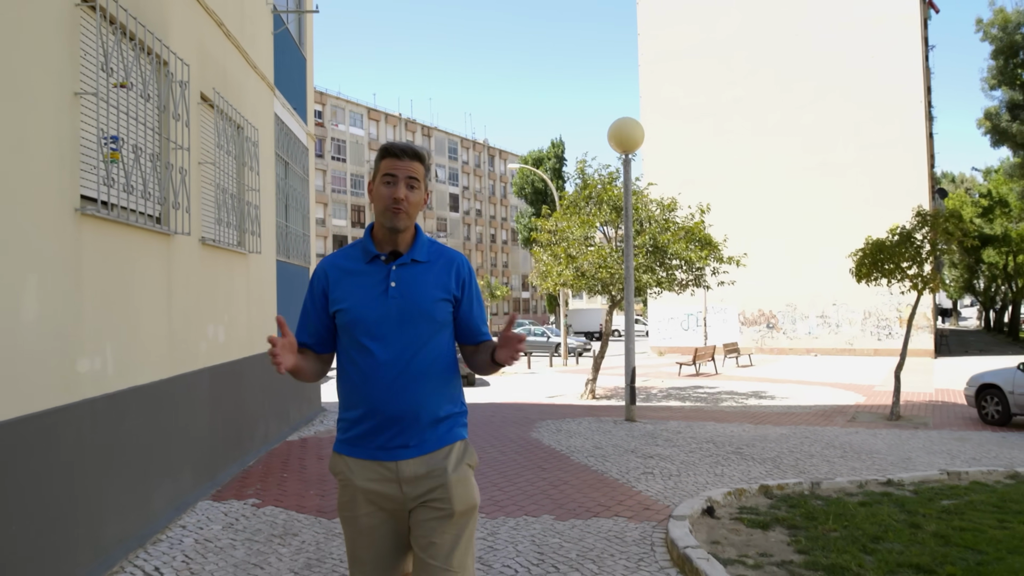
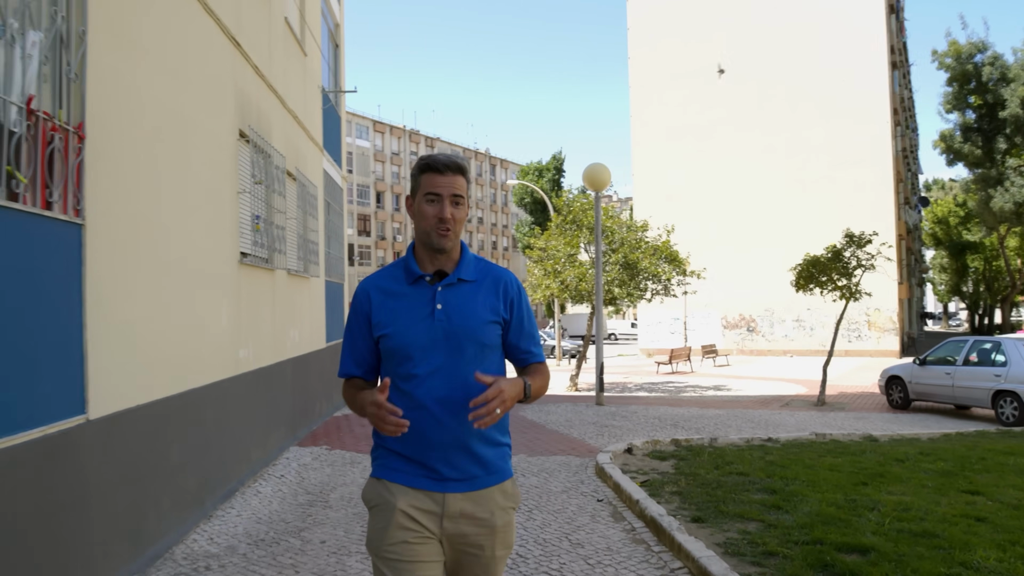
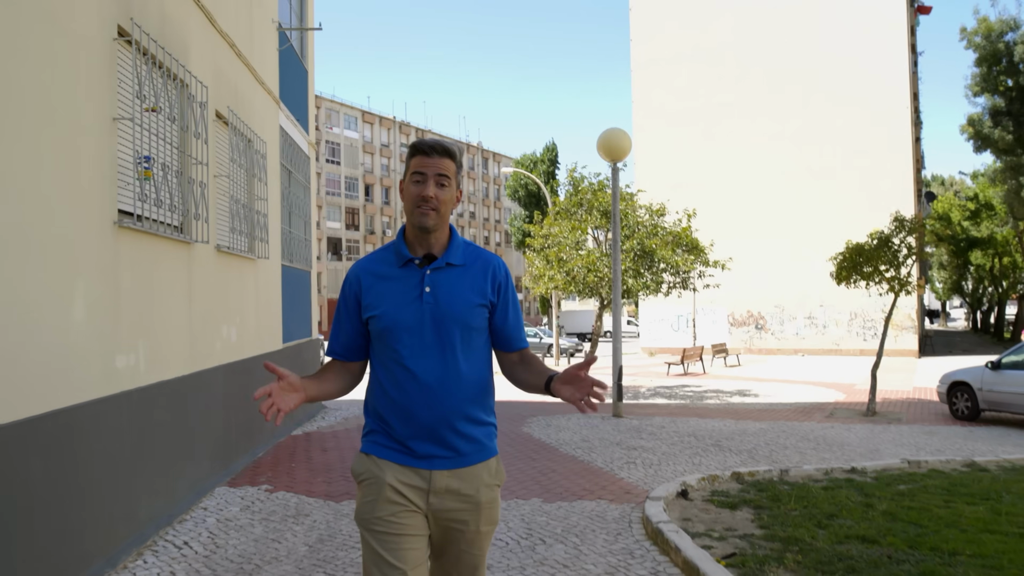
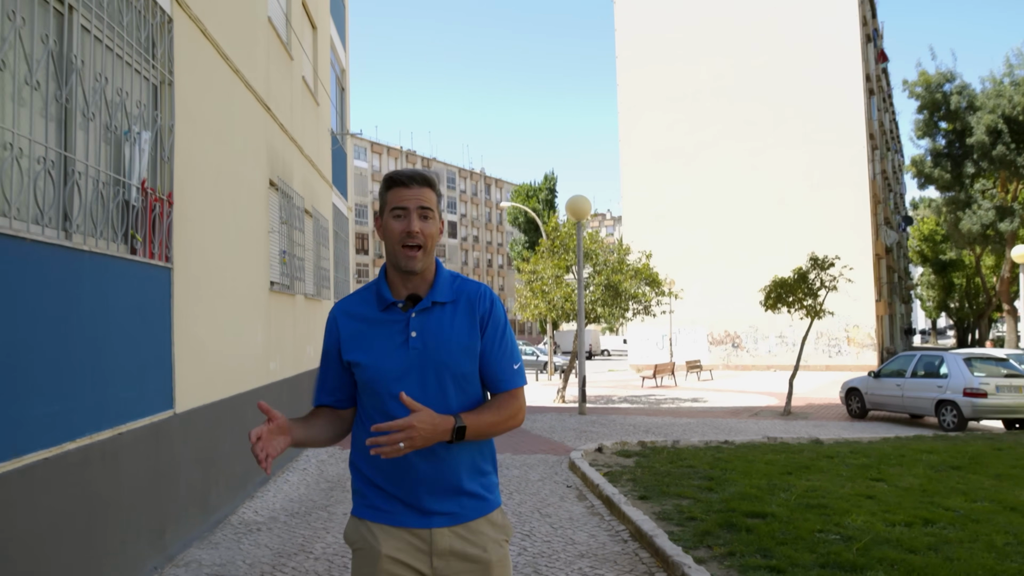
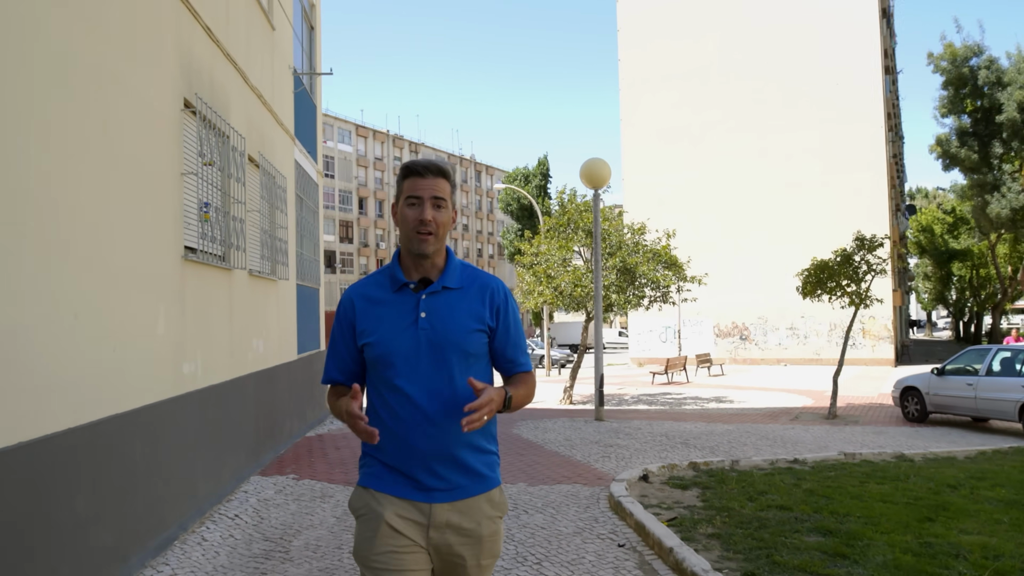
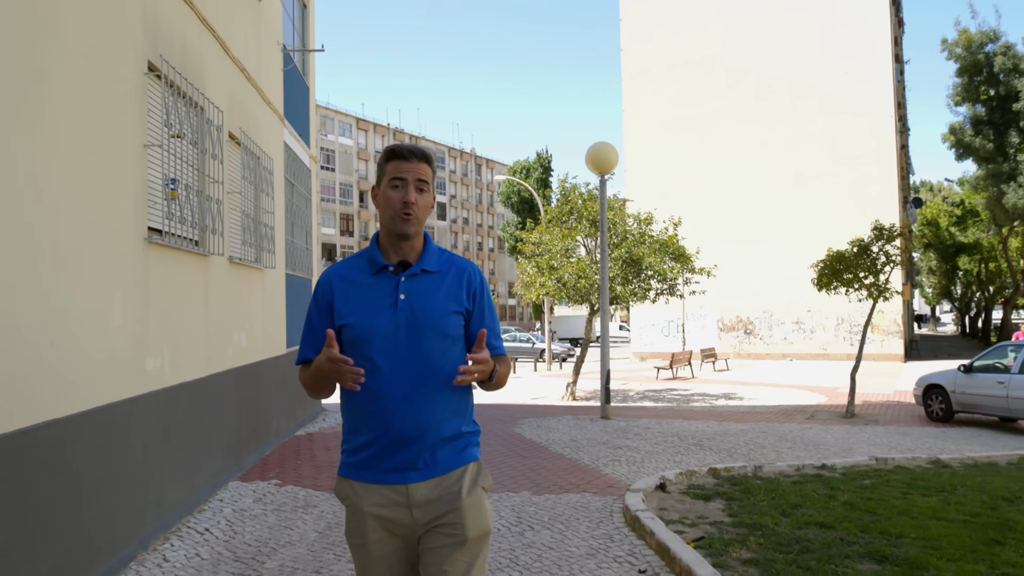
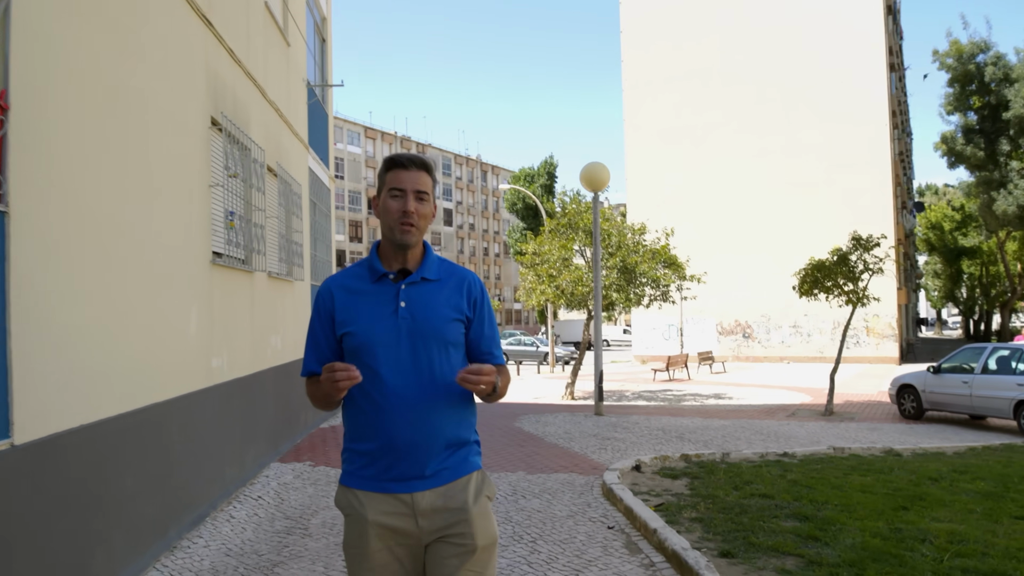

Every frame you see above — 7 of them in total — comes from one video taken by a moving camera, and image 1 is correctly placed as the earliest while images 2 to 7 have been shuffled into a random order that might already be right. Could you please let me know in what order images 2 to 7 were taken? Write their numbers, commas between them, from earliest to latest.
3, 6, 5, 7, 2, 4
